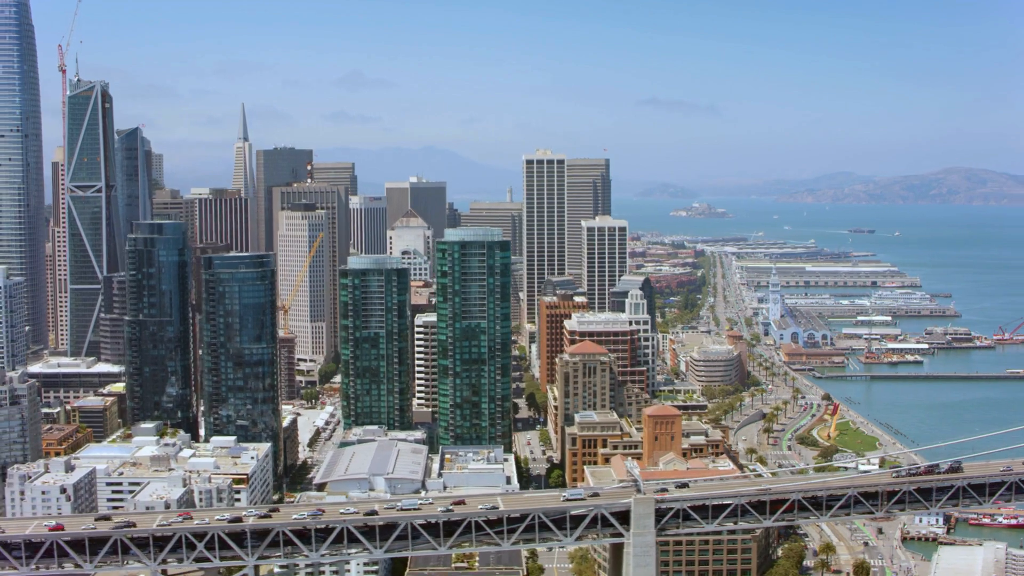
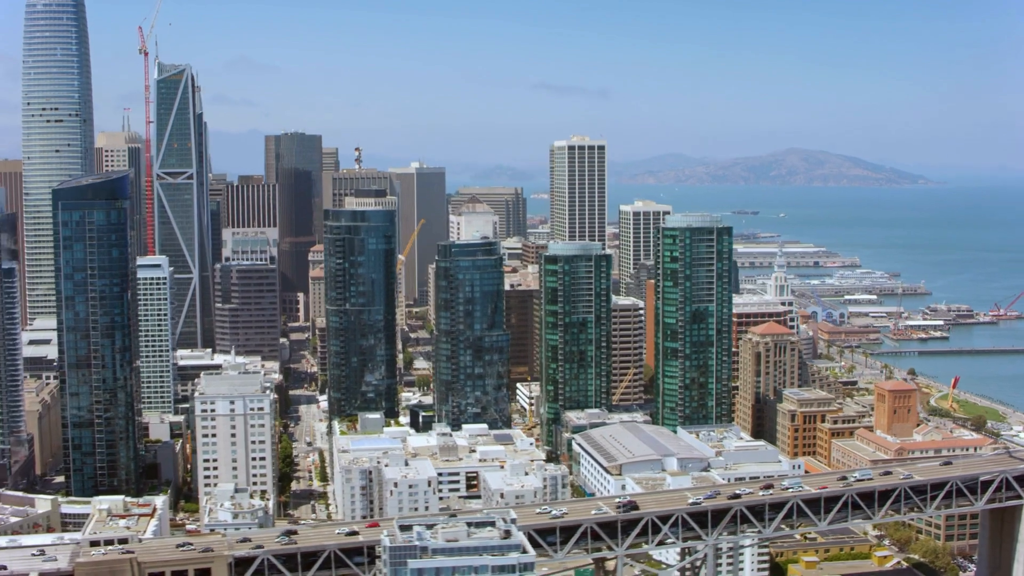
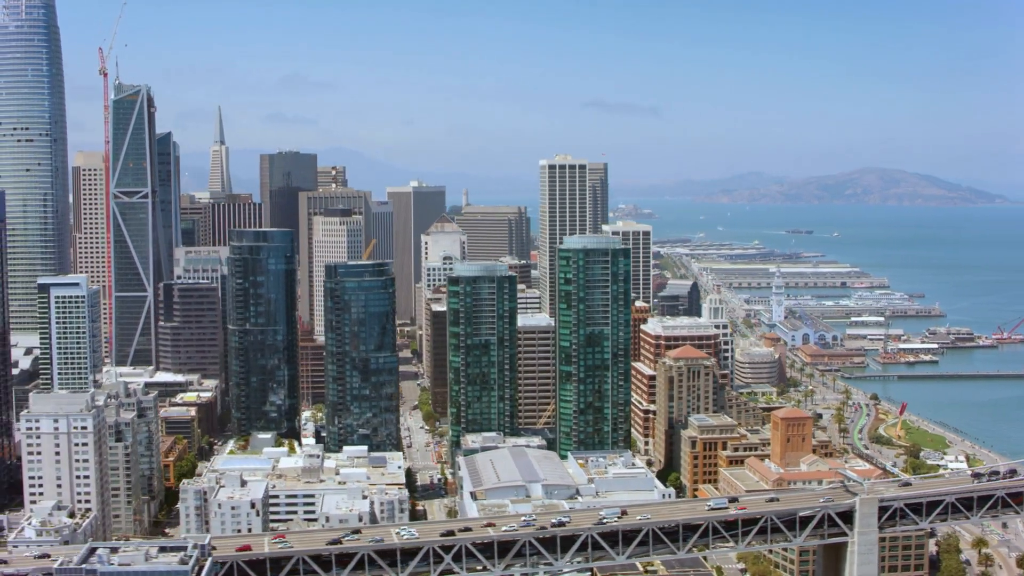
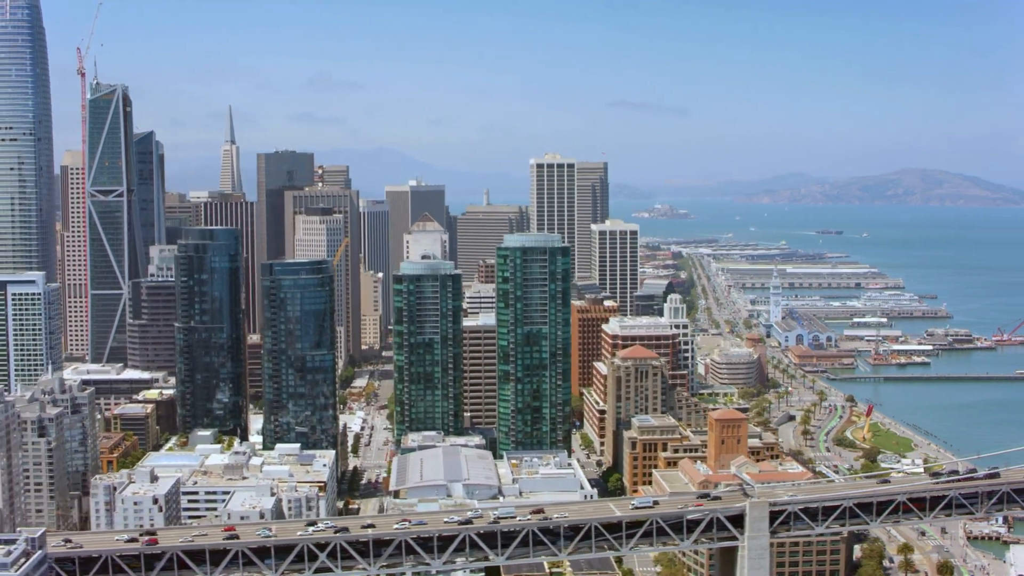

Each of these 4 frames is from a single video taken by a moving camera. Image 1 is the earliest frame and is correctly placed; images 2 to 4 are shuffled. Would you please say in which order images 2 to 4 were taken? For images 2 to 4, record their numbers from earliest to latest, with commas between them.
4, 3, 2
